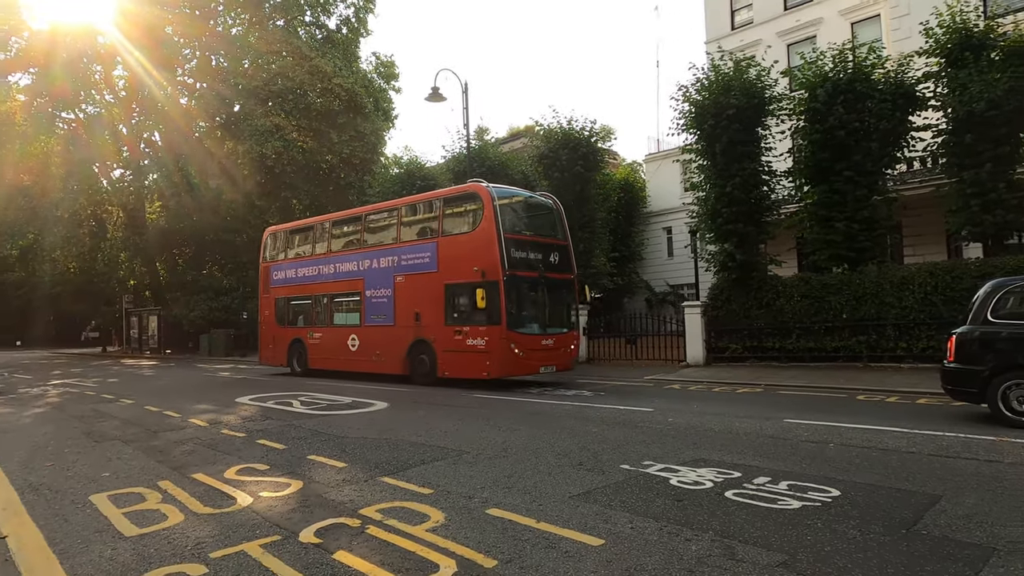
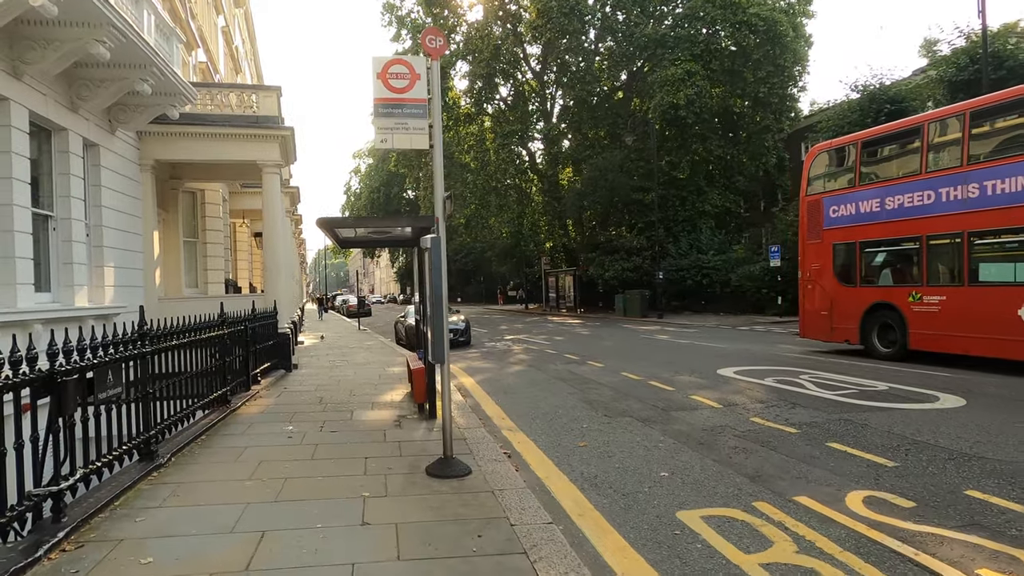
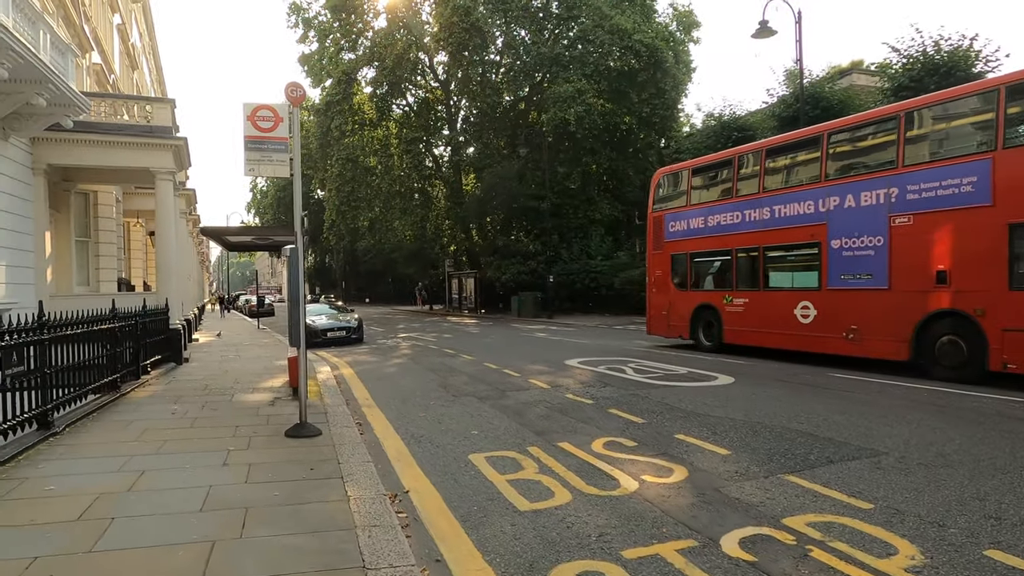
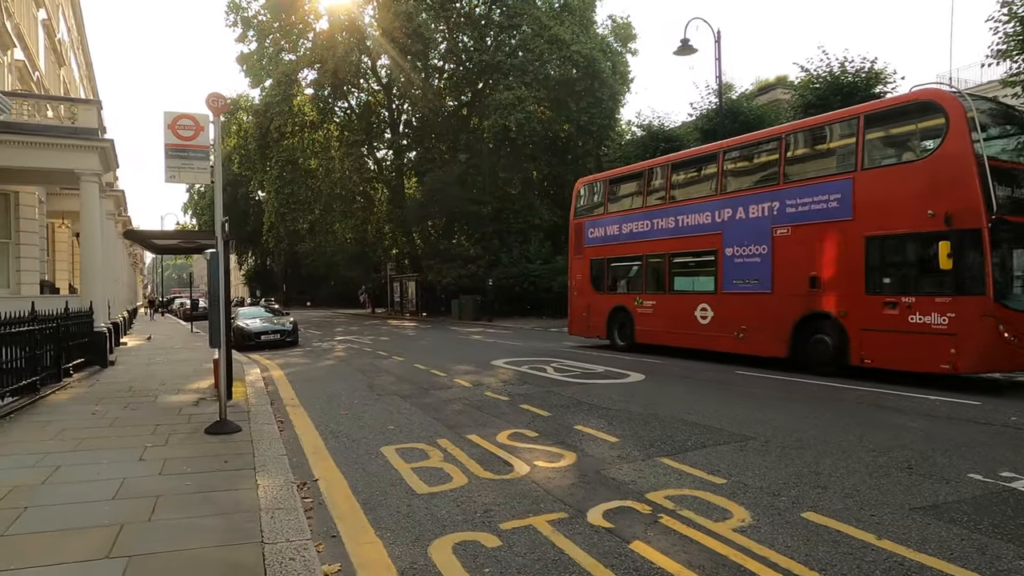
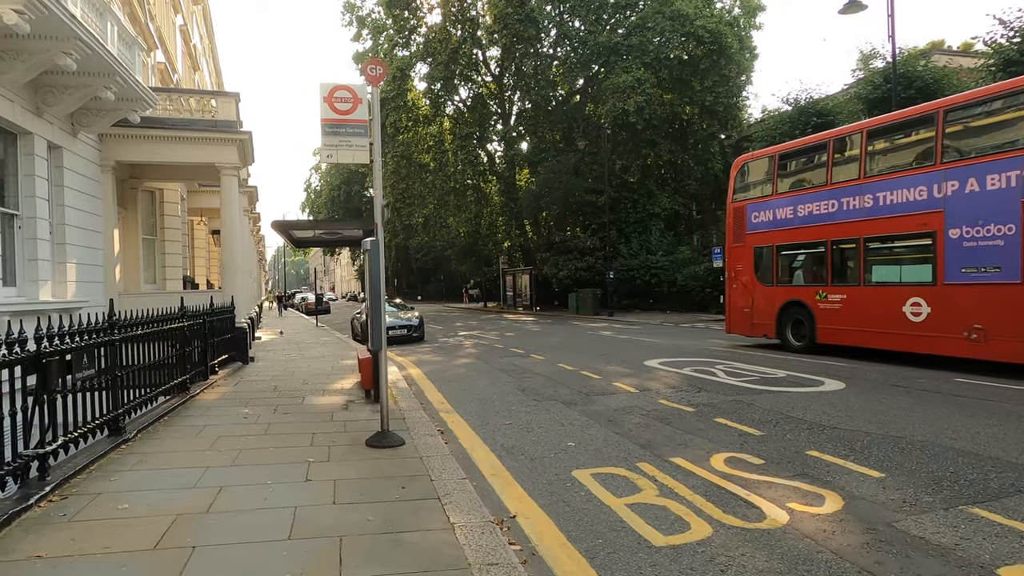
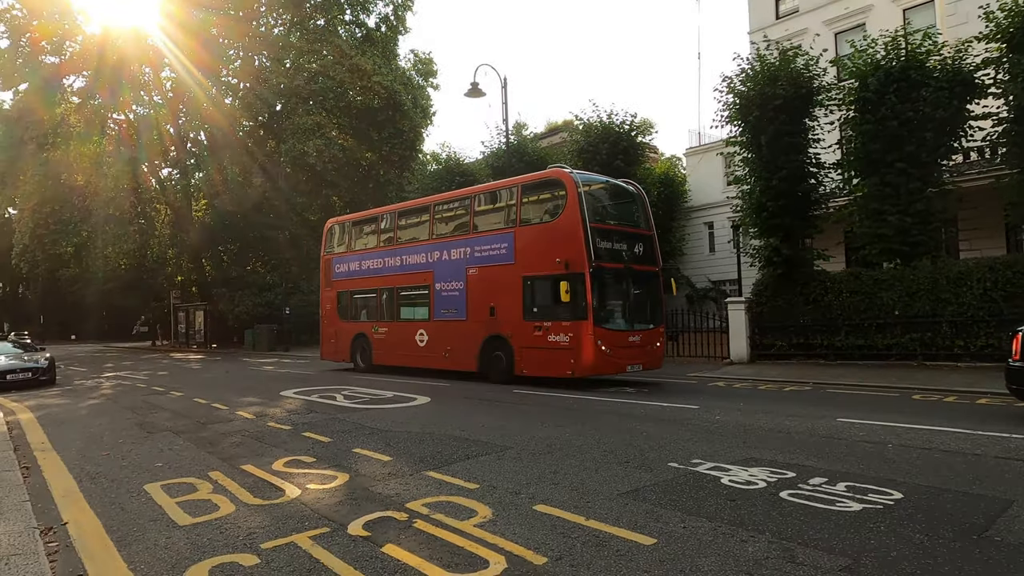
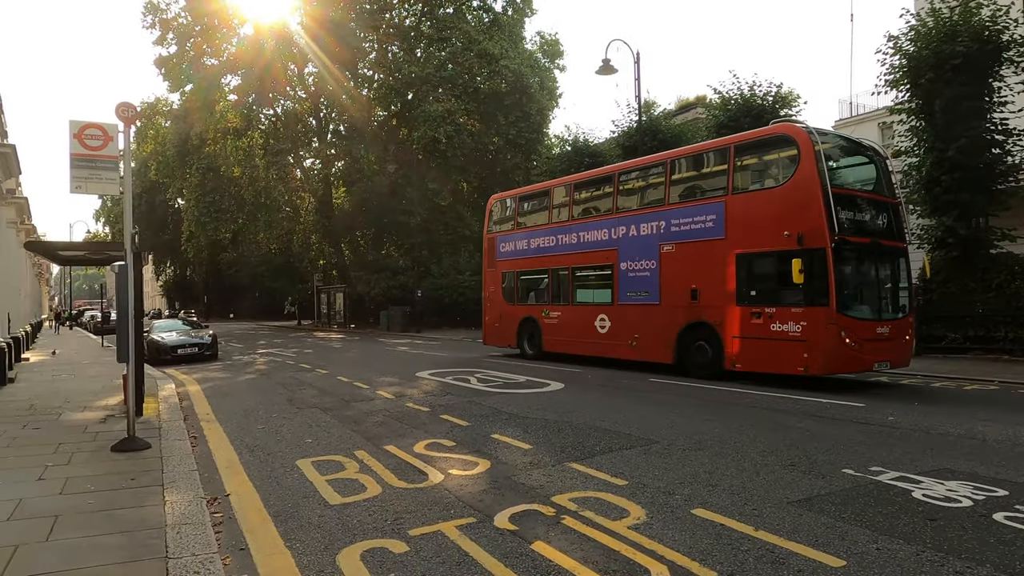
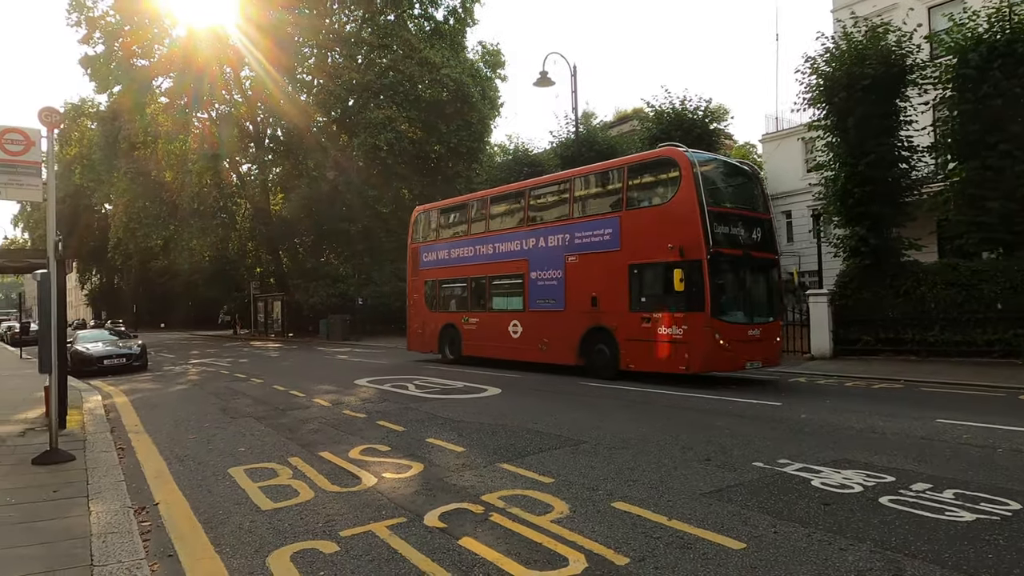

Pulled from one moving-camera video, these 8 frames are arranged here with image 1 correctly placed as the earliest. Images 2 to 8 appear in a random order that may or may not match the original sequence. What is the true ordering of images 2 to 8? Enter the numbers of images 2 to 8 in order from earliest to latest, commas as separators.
6, 8, 7, 4, 3, 5, 2
